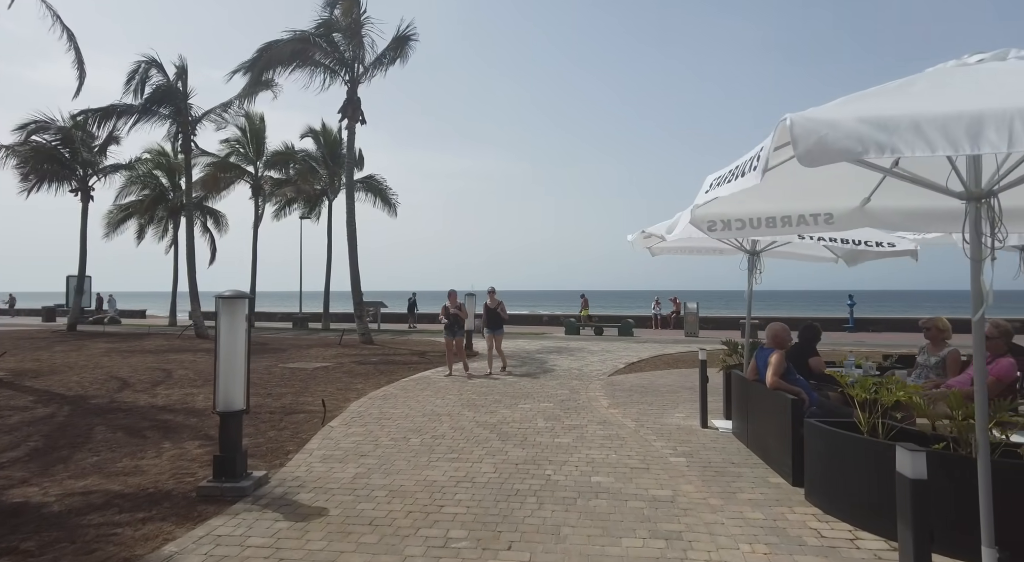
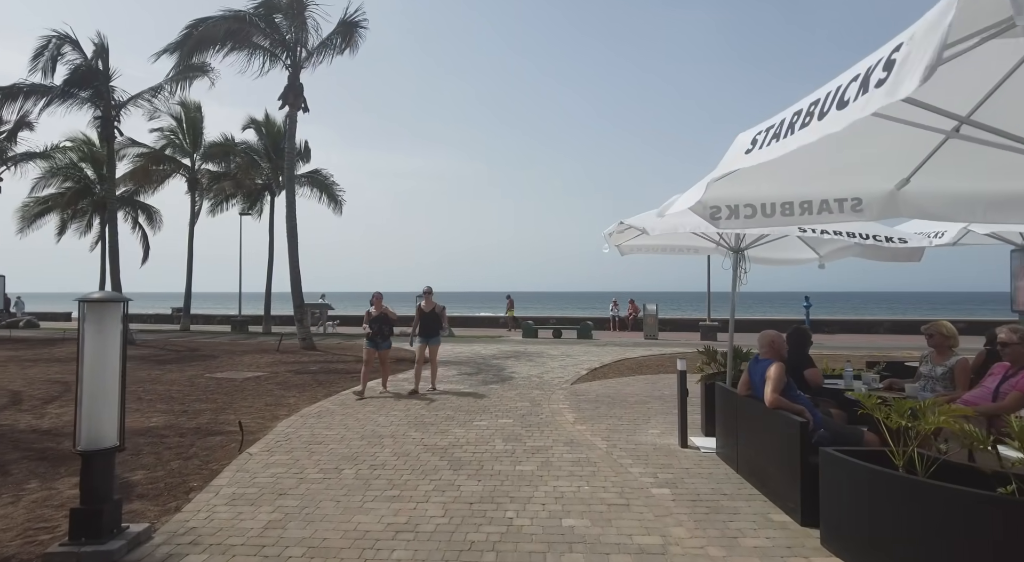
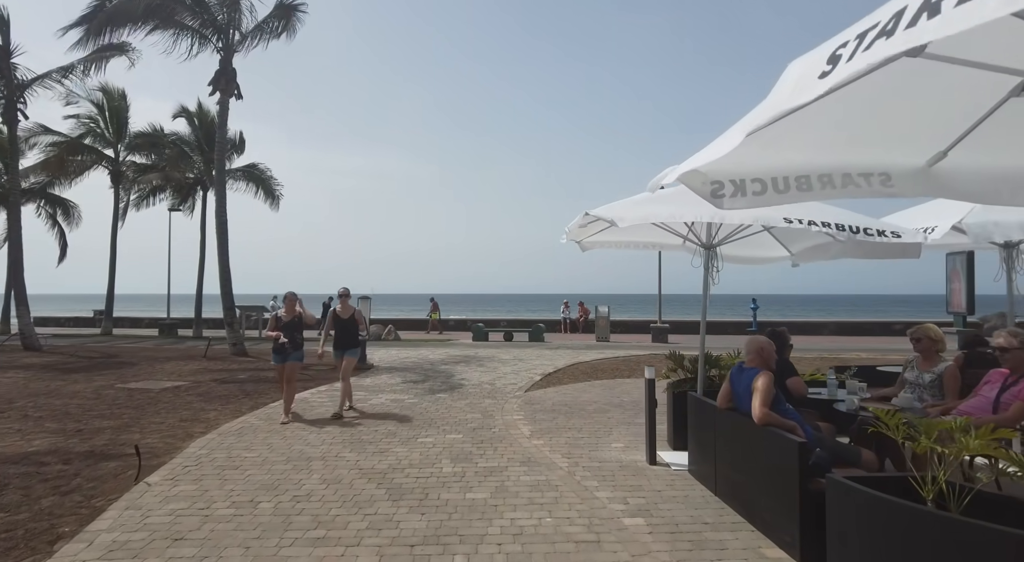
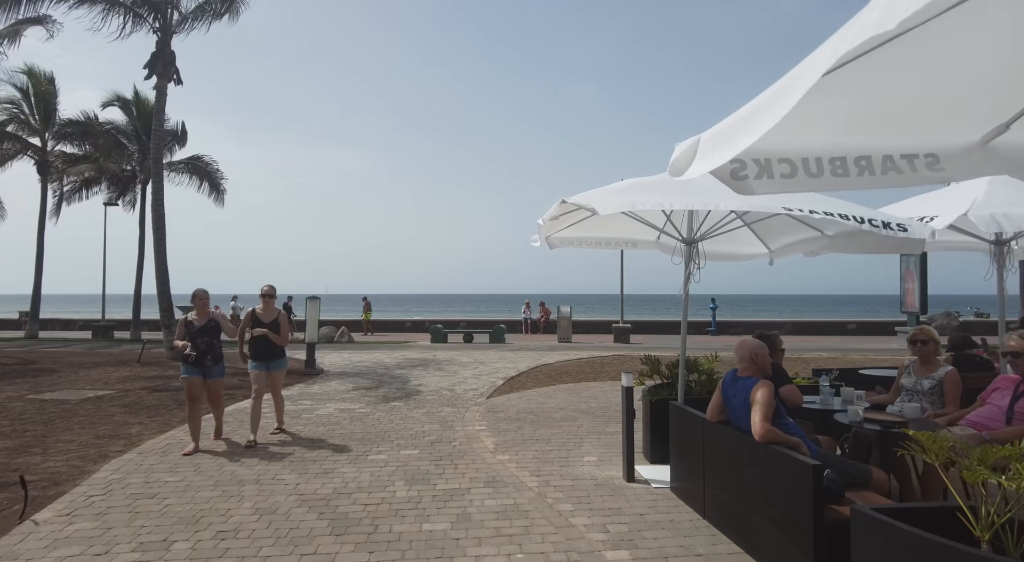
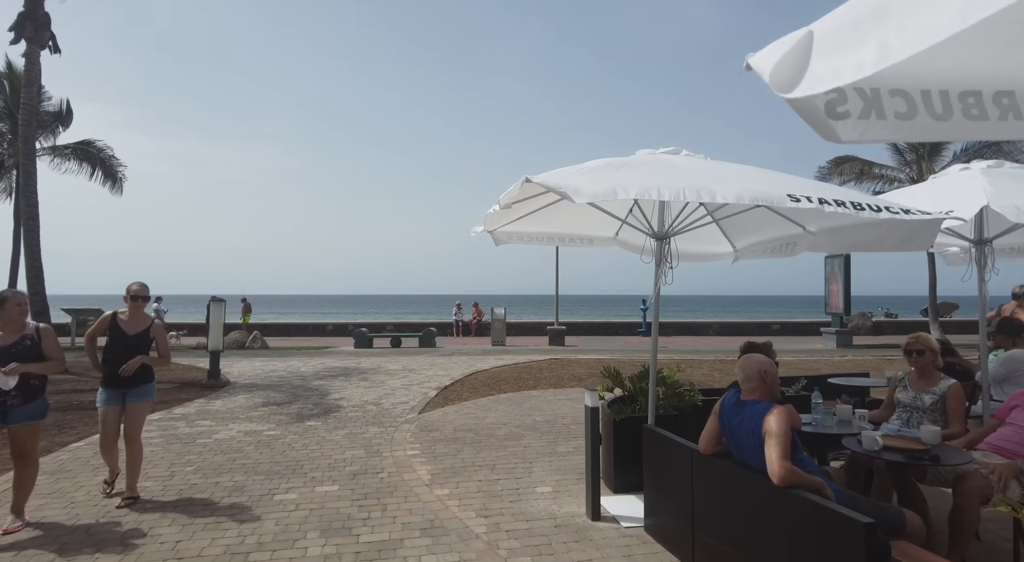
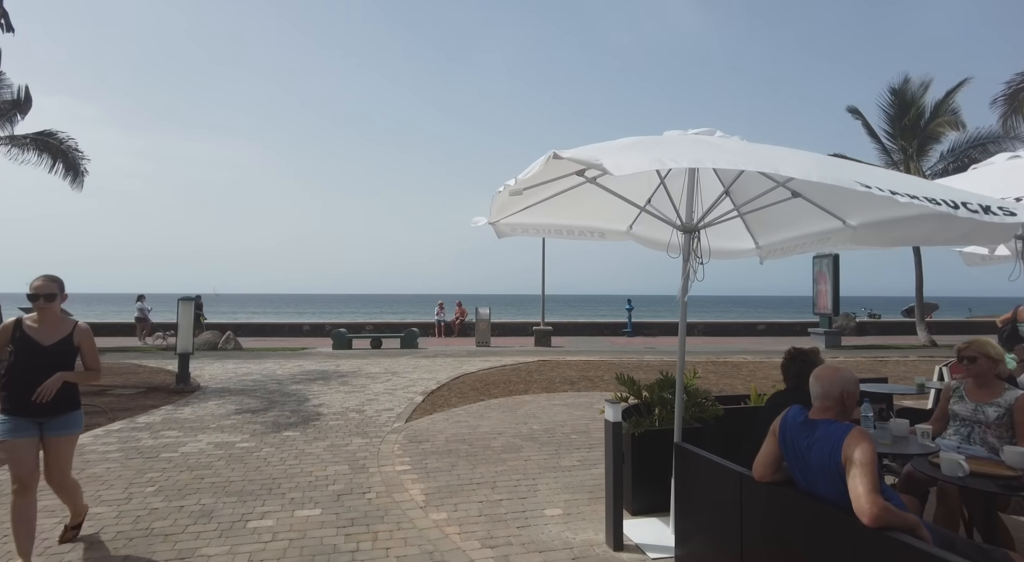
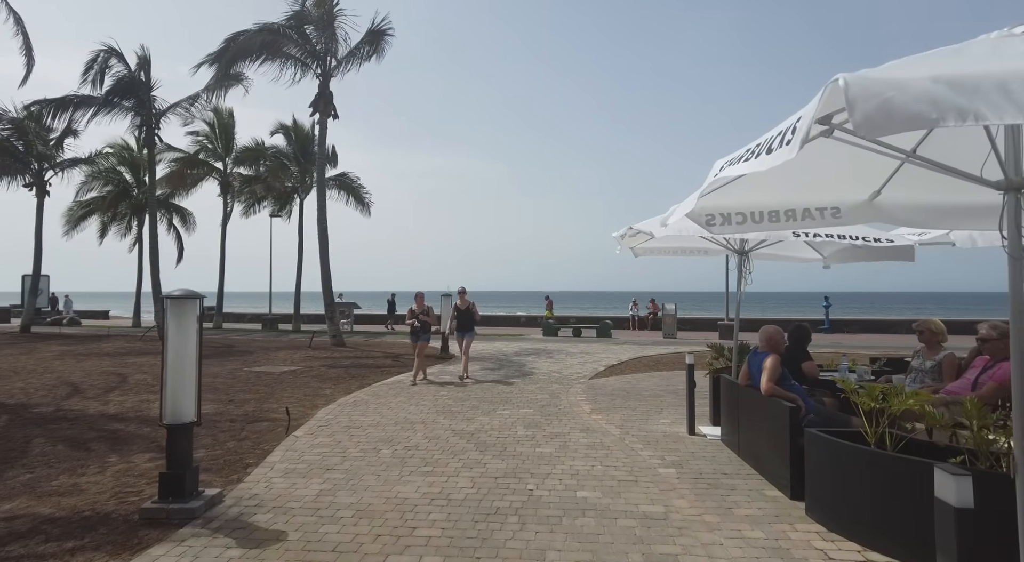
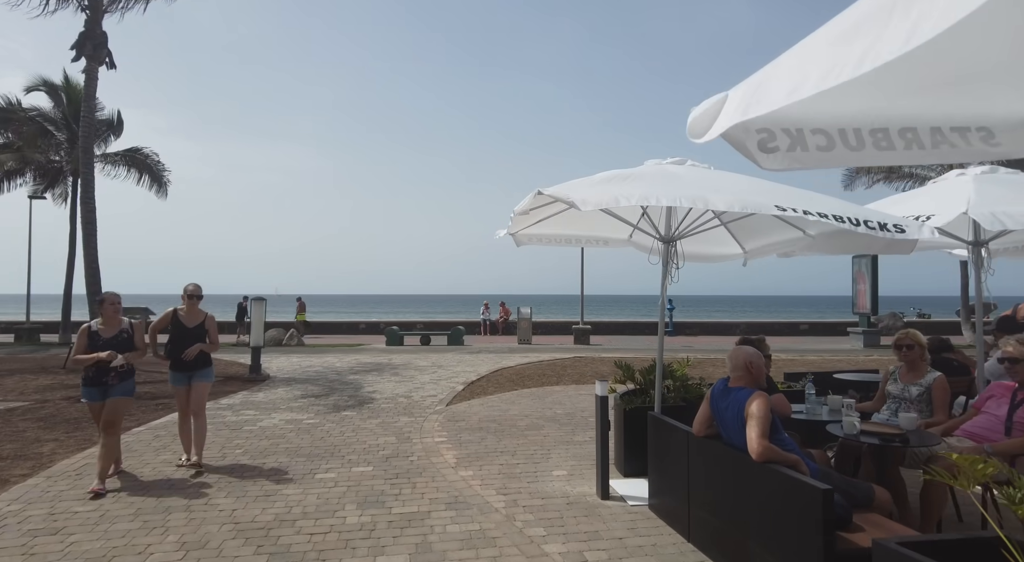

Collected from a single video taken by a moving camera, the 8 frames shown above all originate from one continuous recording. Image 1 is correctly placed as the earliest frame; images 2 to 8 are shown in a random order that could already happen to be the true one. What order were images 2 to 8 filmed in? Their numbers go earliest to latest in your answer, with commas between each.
7, 2, 3, 4, 8, 5, 6
